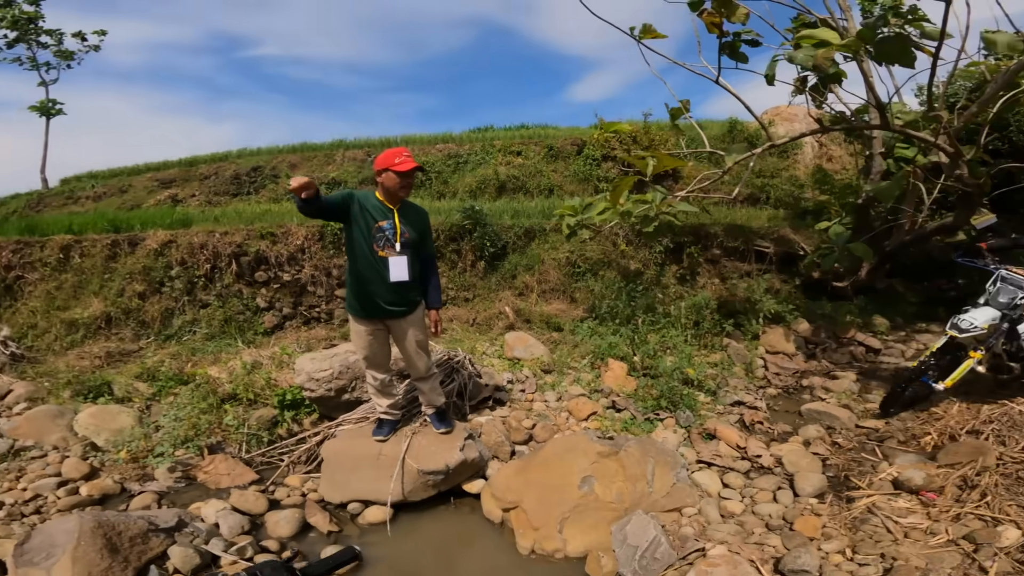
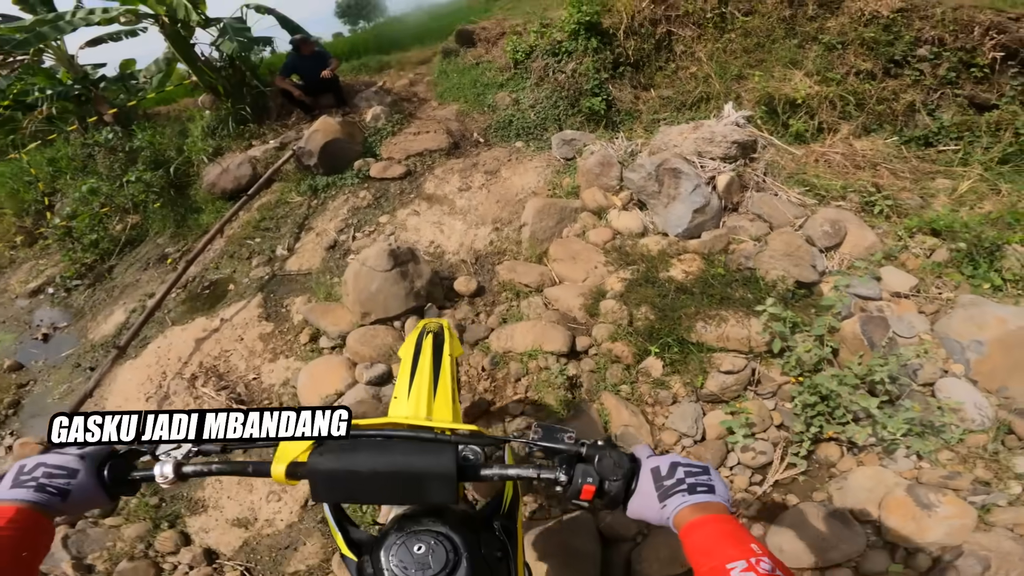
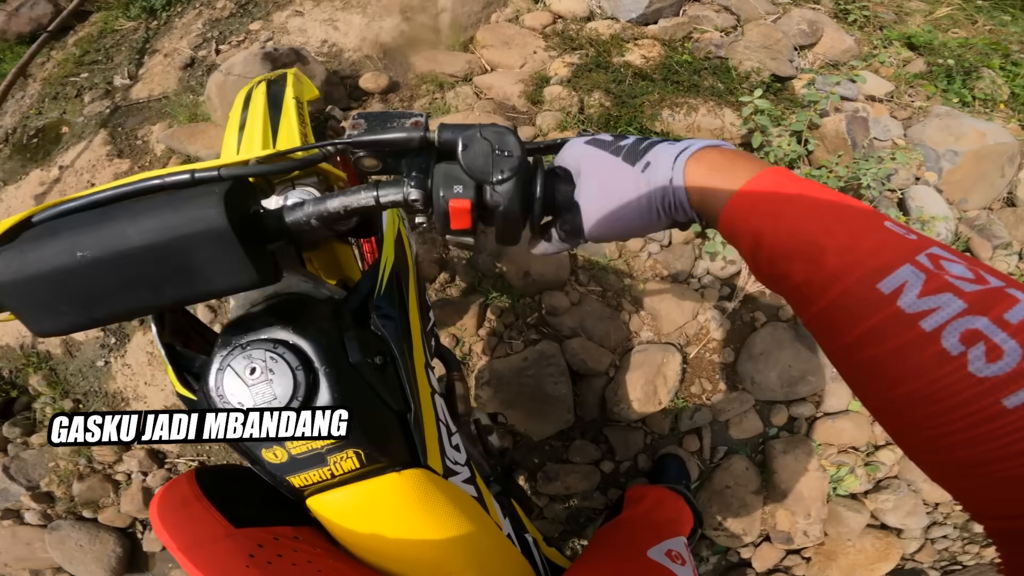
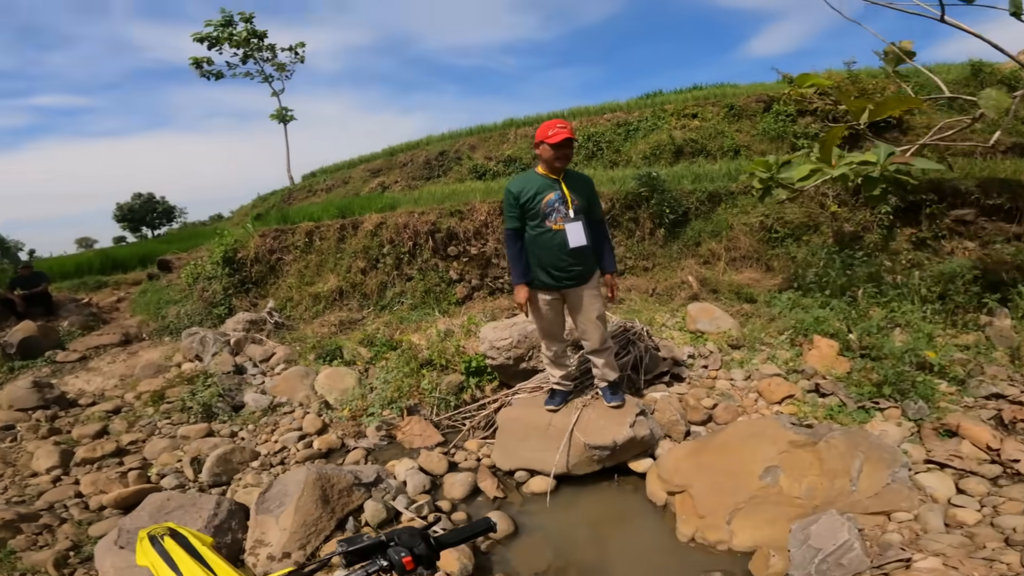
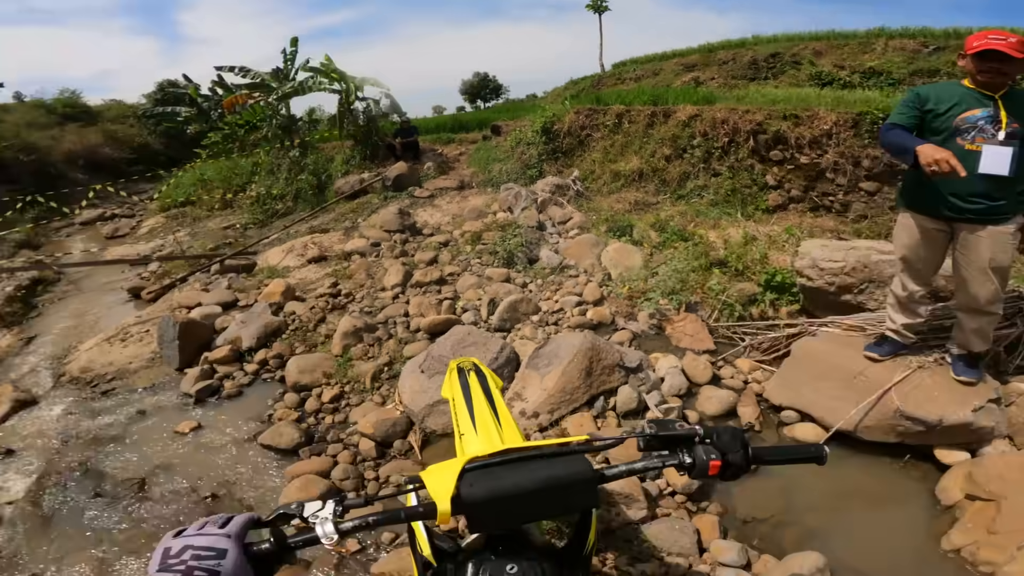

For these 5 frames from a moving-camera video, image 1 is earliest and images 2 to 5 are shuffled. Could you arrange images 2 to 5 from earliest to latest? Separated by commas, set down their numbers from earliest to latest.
4, 5, 2, 3
